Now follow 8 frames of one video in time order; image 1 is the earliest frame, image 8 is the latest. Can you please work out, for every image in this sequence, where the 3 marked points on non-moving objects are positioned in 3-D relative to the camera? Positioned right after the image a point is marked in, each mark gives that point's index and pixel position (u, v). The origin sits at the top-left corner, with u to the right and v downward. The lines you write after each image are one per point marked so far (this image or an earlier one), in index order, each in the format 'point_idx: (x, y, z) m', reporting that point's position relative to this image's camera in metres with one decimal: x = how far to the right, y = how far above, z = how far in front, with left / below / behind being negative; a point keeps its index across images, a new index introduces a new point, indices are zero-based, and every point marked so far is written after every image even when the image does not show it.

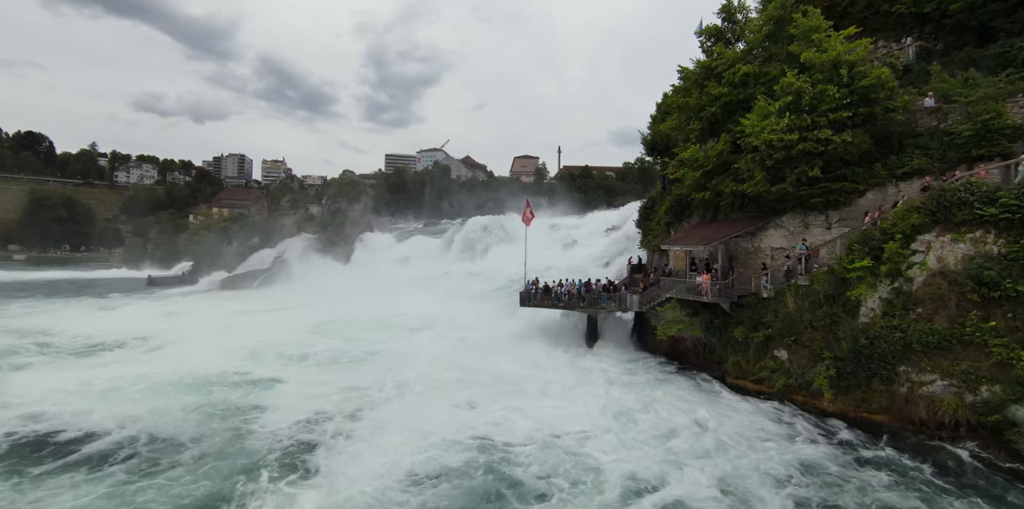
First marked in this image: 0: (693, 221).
0: (+6.5, +1.2, +17.3) m
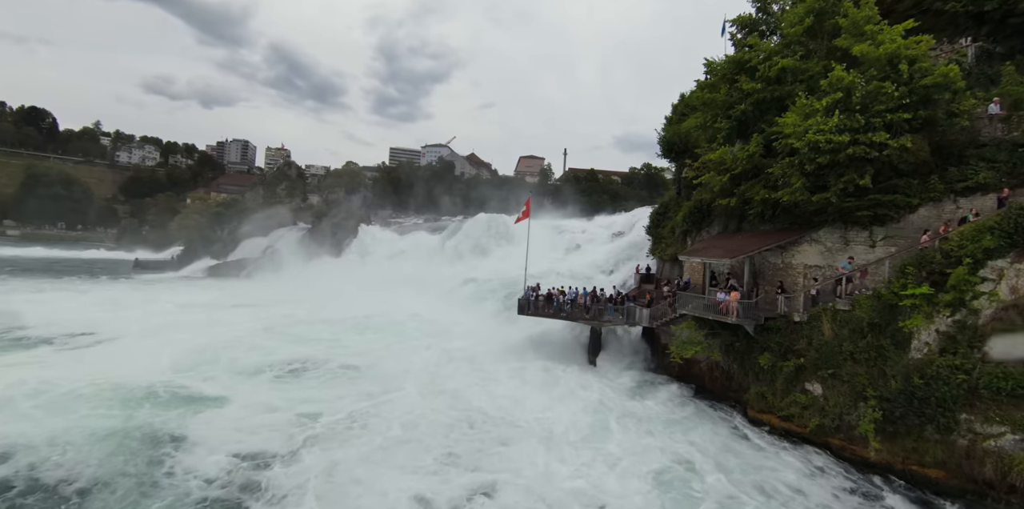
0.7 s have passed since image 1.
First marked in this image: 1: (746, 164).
0: (+6.5, +0.7, +15.6) m
1: (+6.6, +2.5, +13.5) m
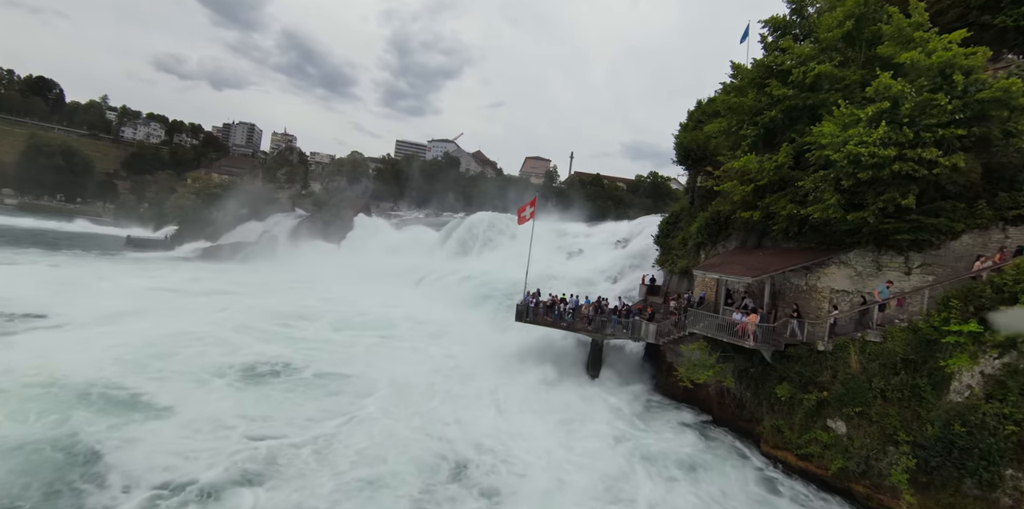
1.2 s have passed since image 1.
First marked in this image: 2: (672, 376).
0: (+6.6, +0.3, +14.5) m
1: (+6.7, +2.0, +12.4) m
2: (+5.0, -3.8, +14.8) m
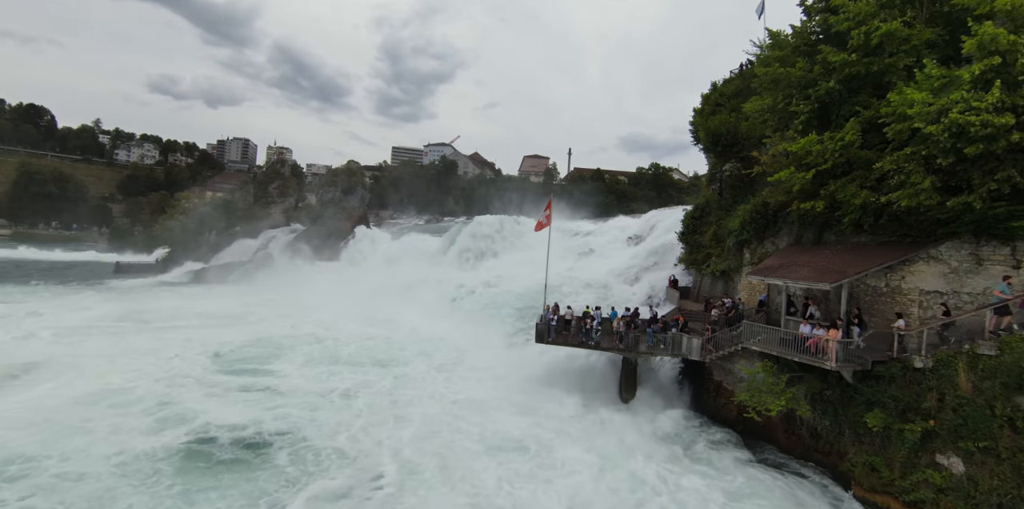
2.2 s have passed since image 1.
0: (+7.0, +0.3, +12.5) m
1: (+7.0, +2.1, +10.4) m
2: (+5.6, -3.8, +12.7) m
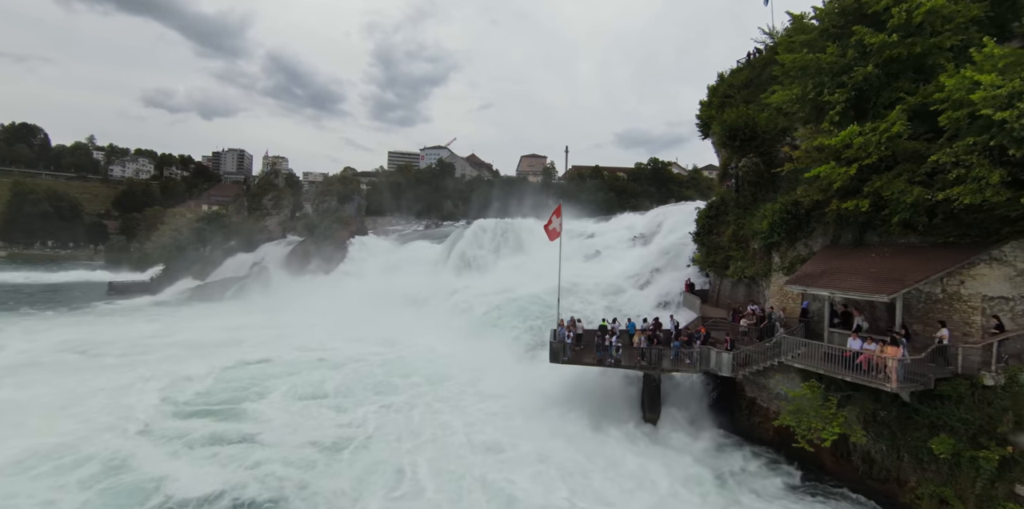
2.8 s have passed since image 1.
0: (+7.2, +0.2, +11.4) m
1: (+7.2, +2.0, +9.3) m
2: (+6.0, -4.0, +11.6) m
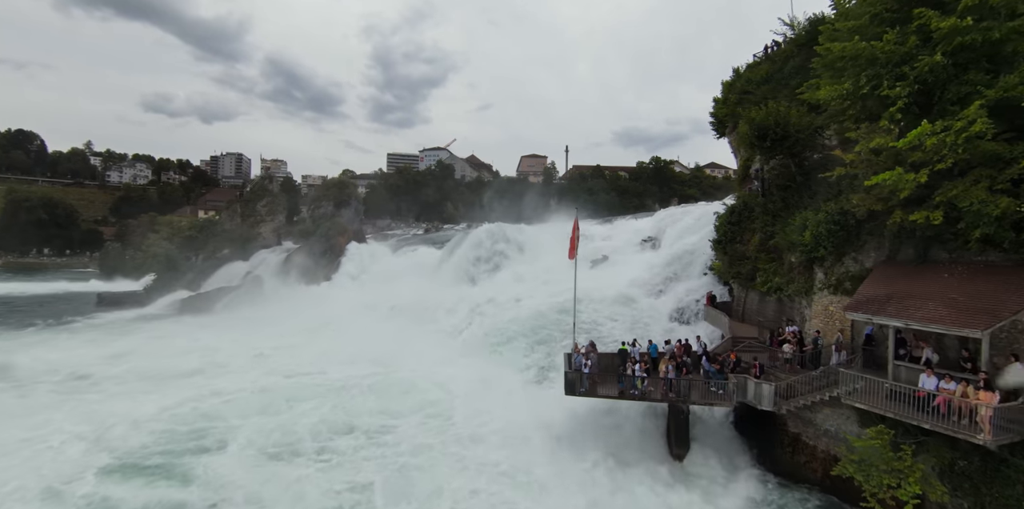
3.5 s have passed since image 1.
0: (+7.4, -0.1, +10.0) m
1: (+7.4, +1.6, +7.9) m
2: (+6.3, -4.3, +10.2) m
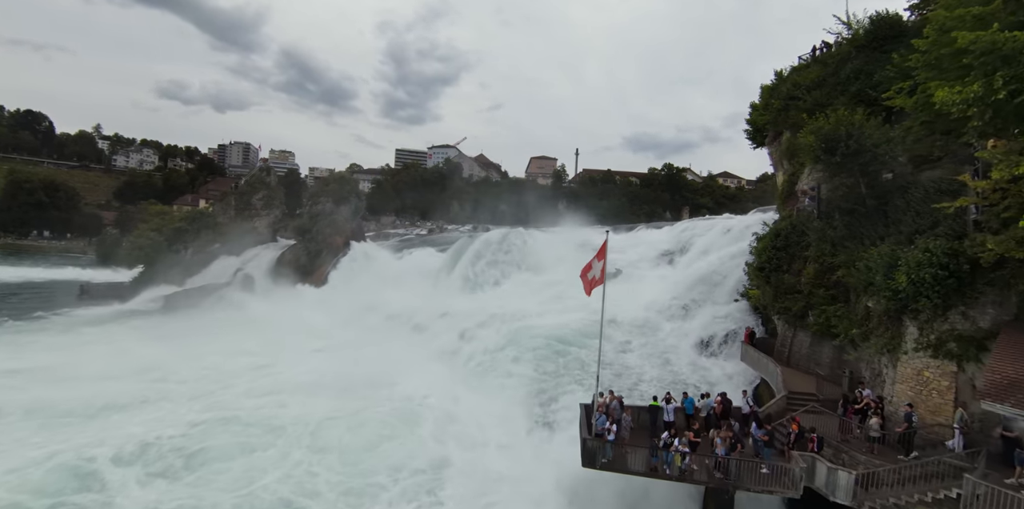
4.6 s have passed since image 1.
0: (+7.6, -1.0, +7.7) m
1: (+7.6, +0.7, +5.5) m
2: (+6.3, -5.2, +7.9) m
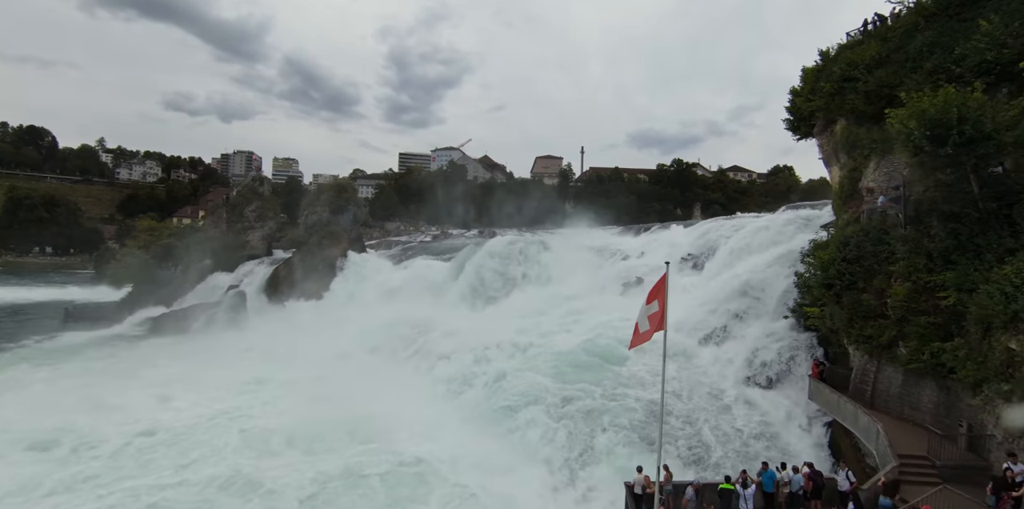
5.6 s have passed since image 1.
0: (+7.8, -1.4, +5.1) m
1: (+7.8, +0.4, +3.0) m
2: (+6.6, -5.6, +5.4) m
